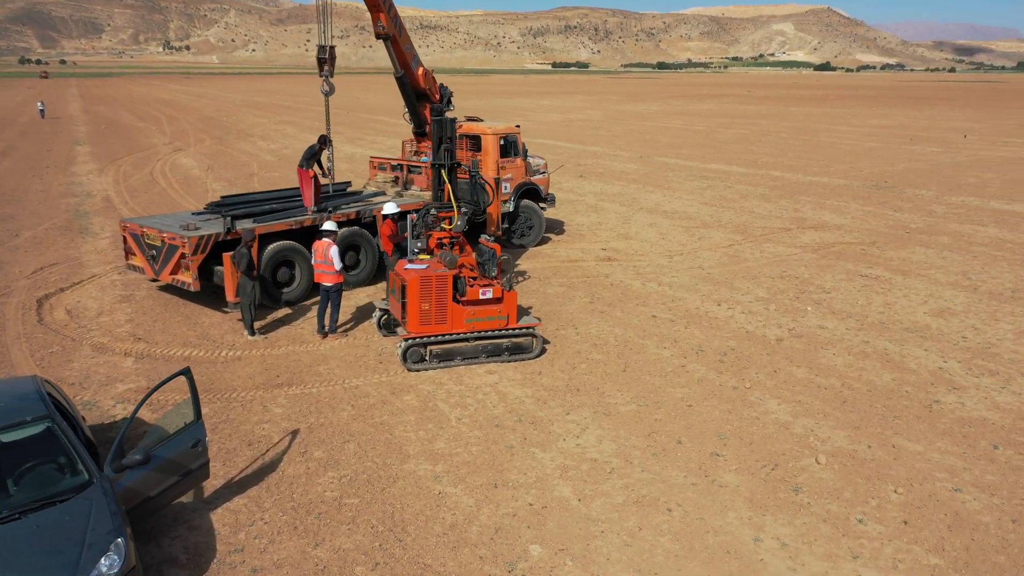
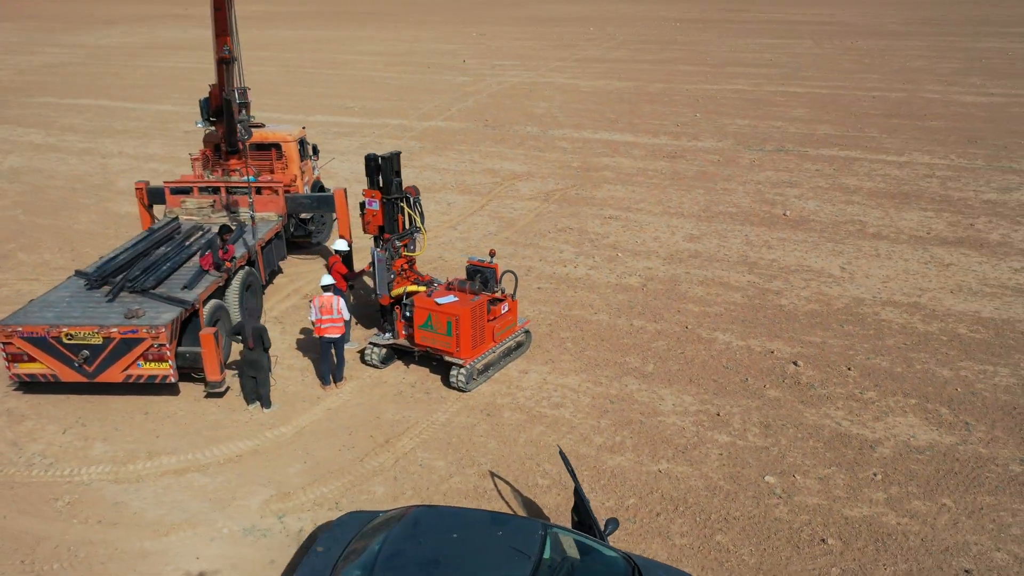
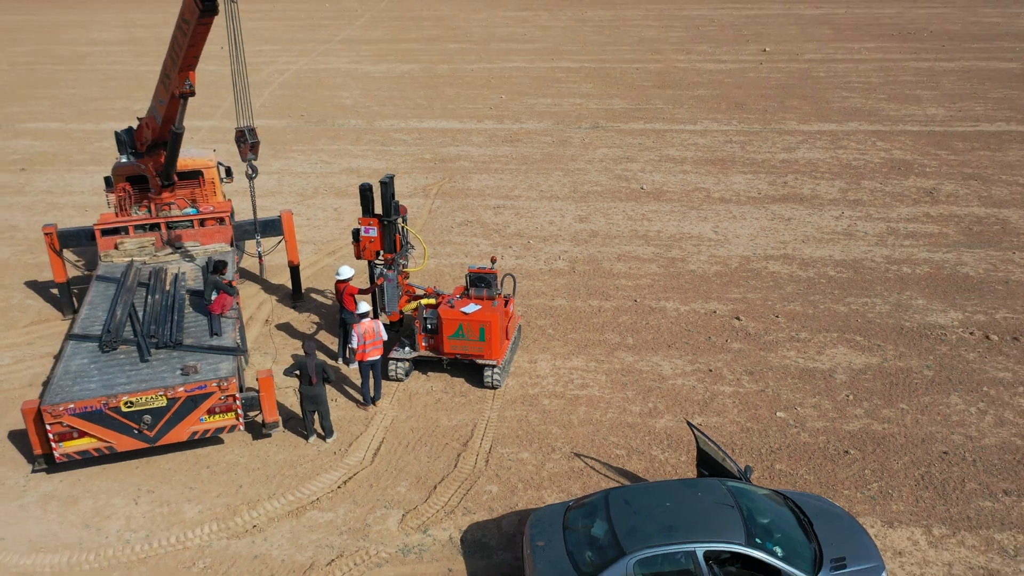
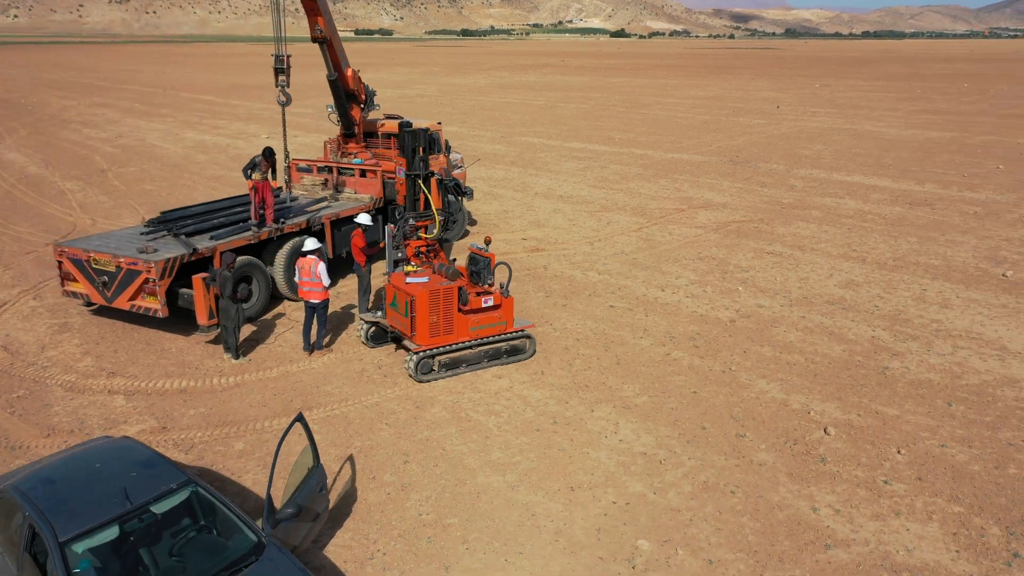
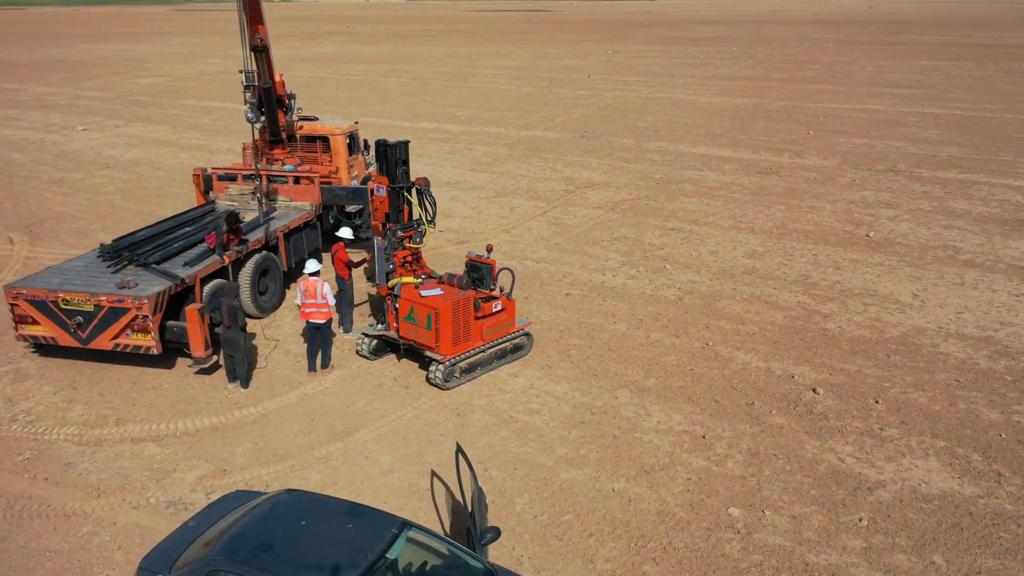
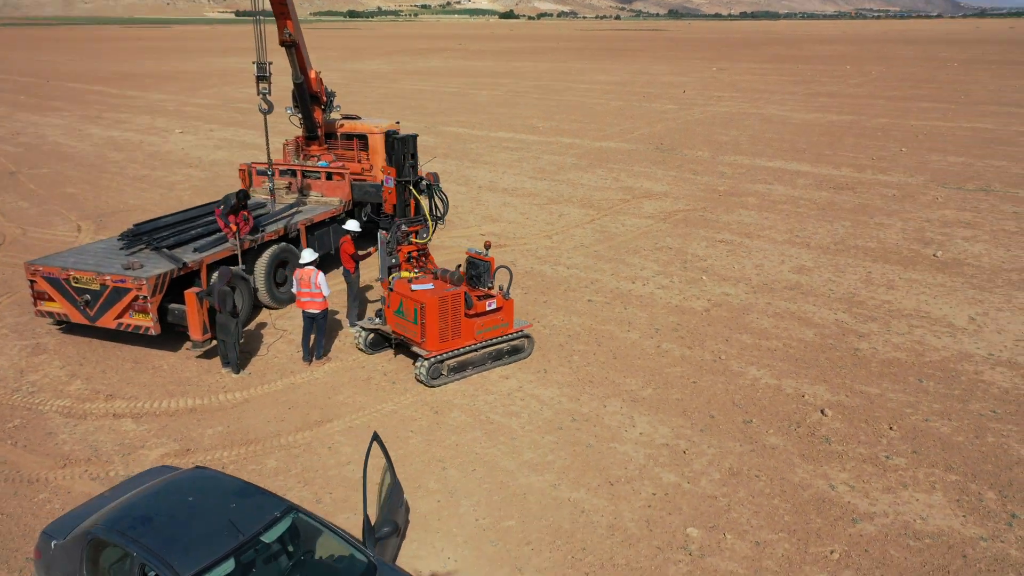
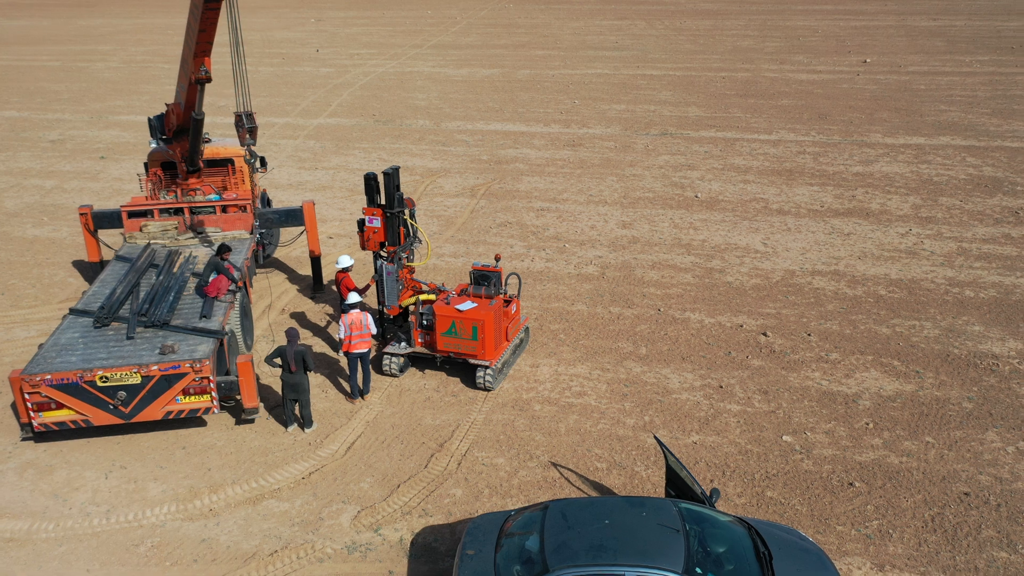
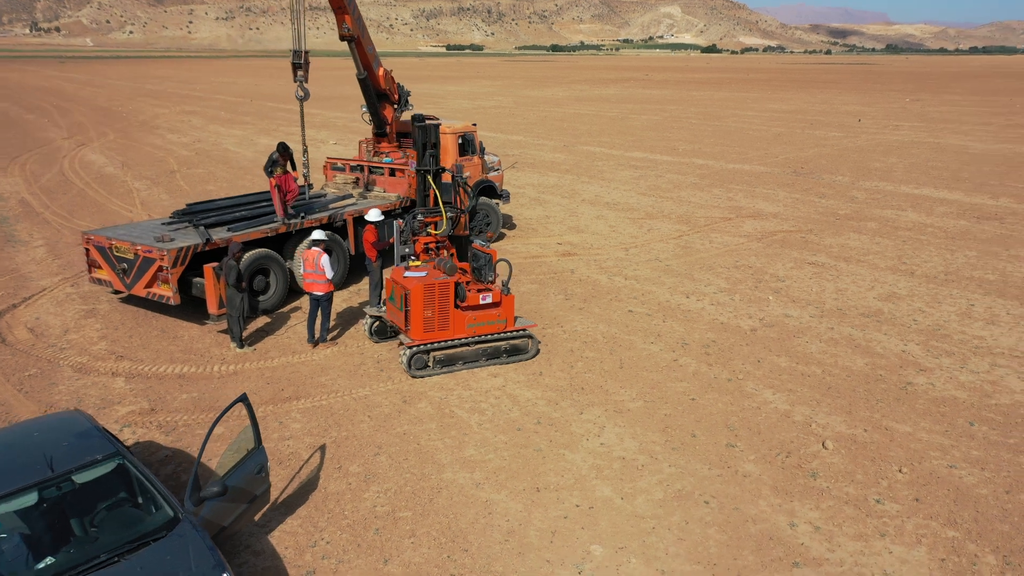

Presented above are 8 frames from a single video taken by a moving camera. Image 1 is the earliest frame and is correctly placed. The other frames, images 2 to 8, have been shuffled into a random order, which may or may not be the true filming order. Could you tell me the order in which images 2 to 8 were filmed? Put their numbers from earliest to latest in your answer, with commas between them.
8, 4, 6, 5, 2, 7, 3
